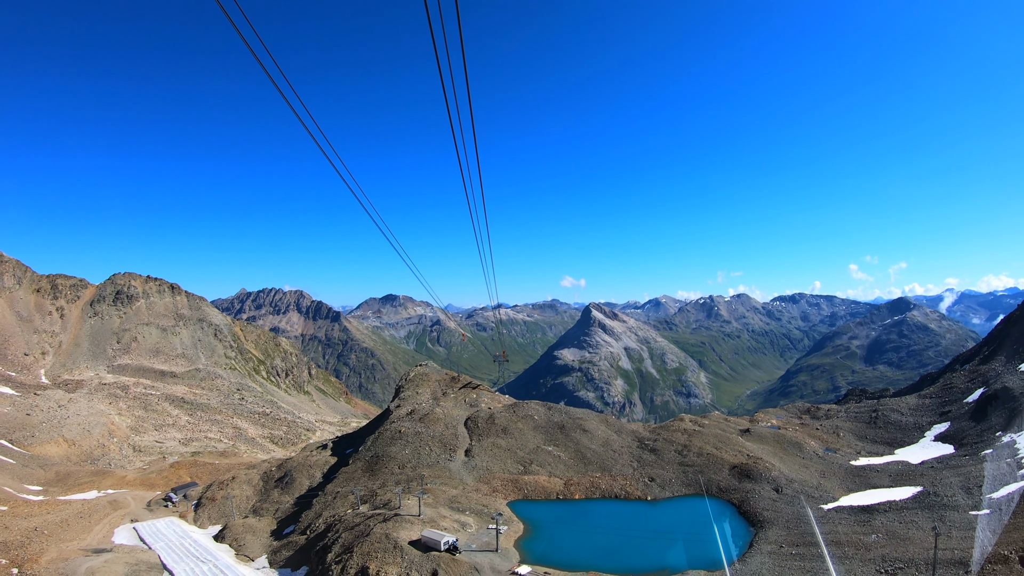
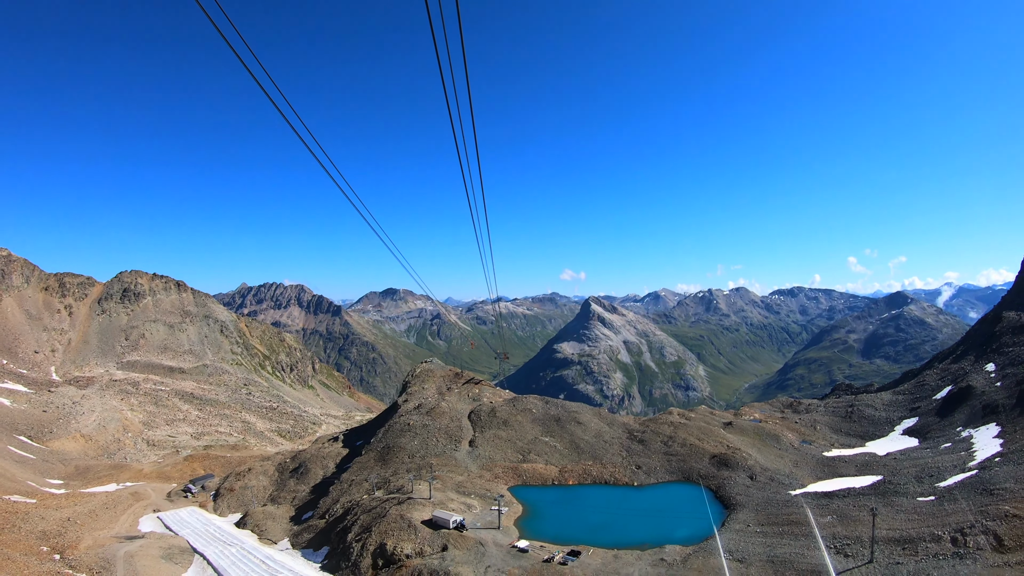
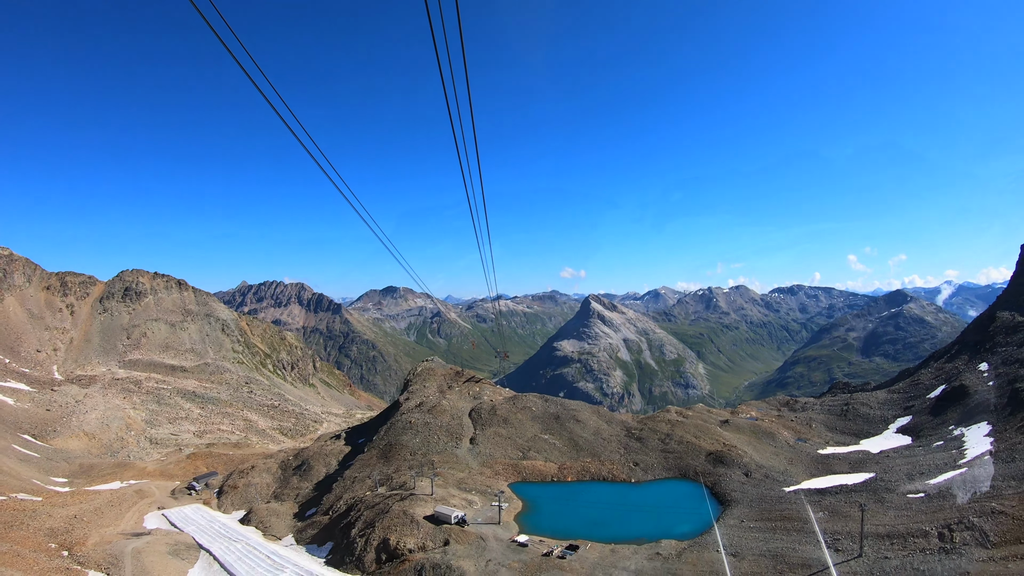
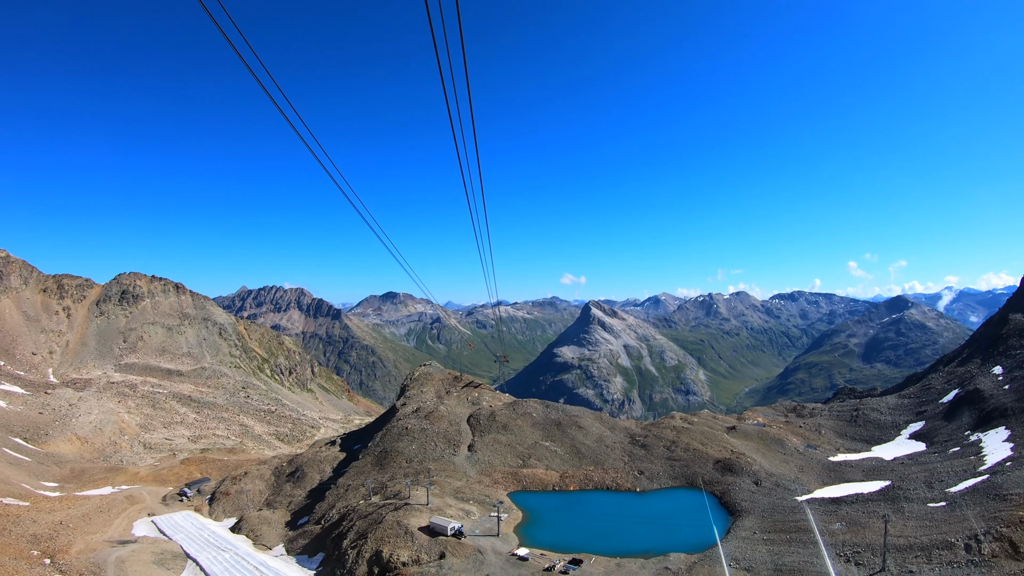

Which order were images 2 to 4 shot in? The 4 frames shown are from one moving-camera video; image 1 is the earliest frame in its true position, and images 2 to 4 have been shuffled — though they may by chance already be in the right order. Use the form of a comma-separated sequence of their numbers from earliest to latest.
4, 2, 3
